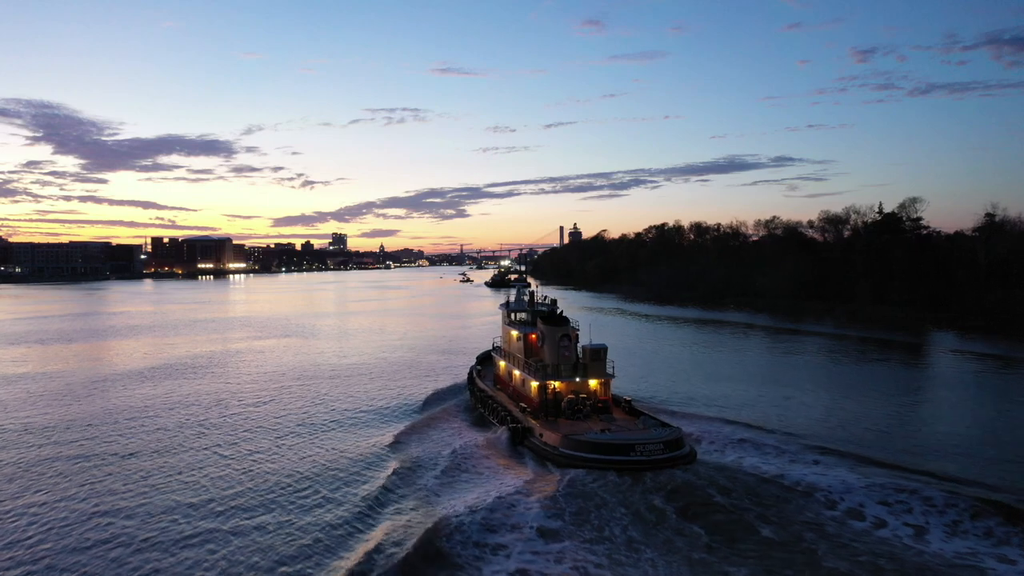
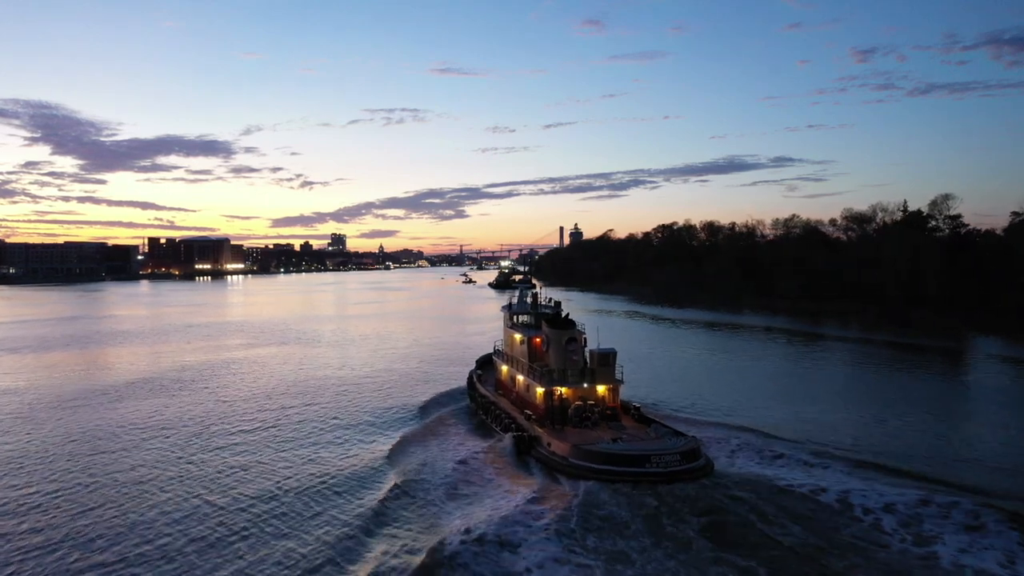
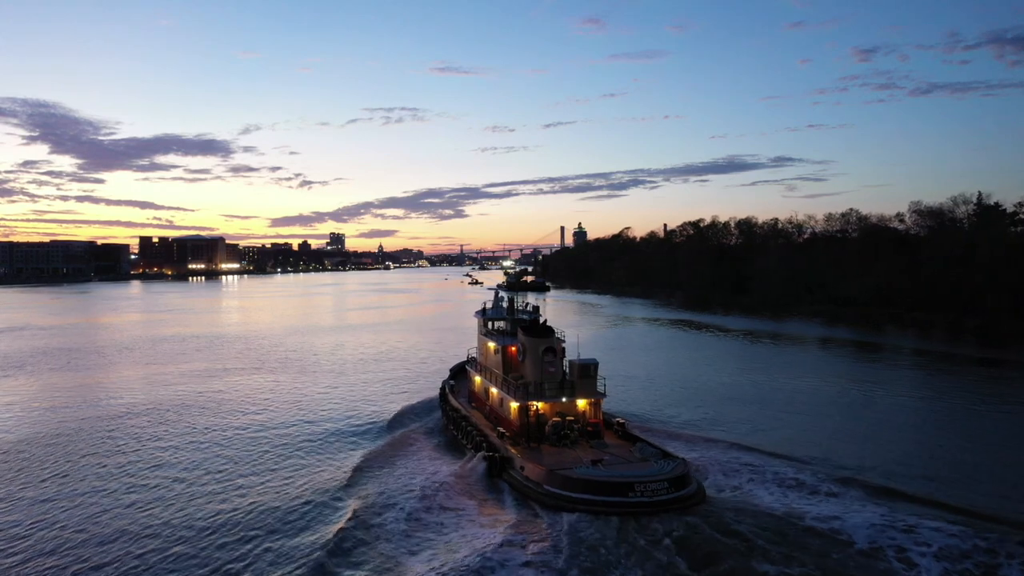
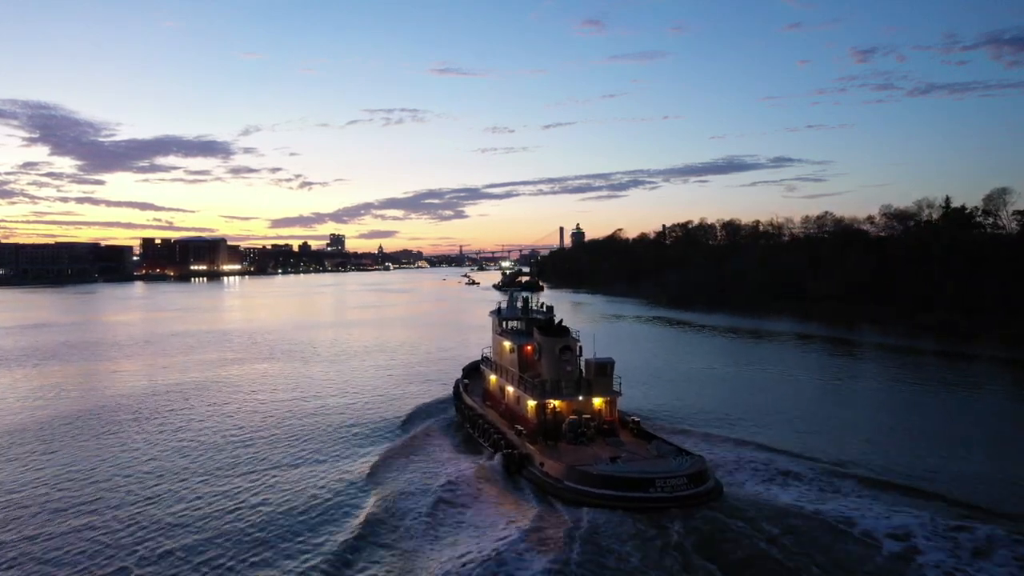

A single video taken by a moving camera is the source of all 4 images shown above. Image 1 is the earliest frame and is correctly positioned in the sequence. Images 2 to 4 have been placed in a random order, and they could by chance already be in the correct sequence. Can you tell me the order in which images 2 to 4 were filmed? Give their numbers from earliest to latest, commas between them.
2, 4, 3
